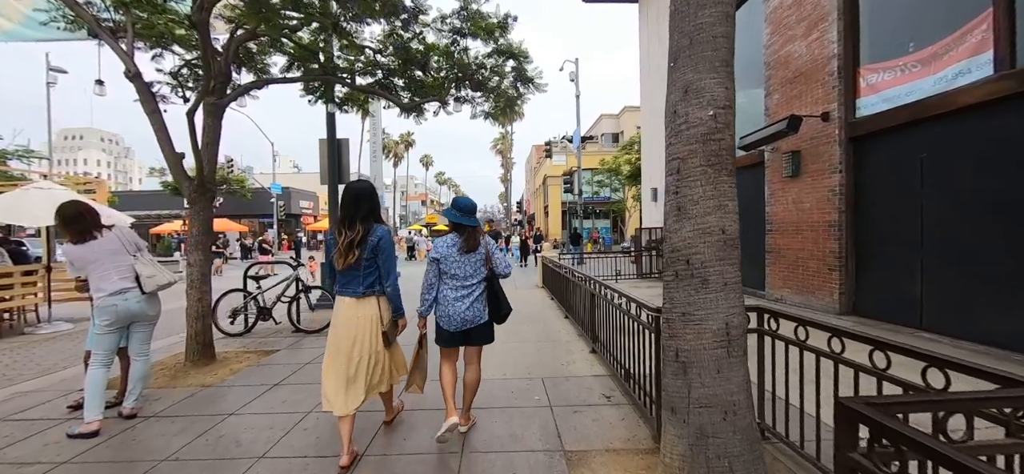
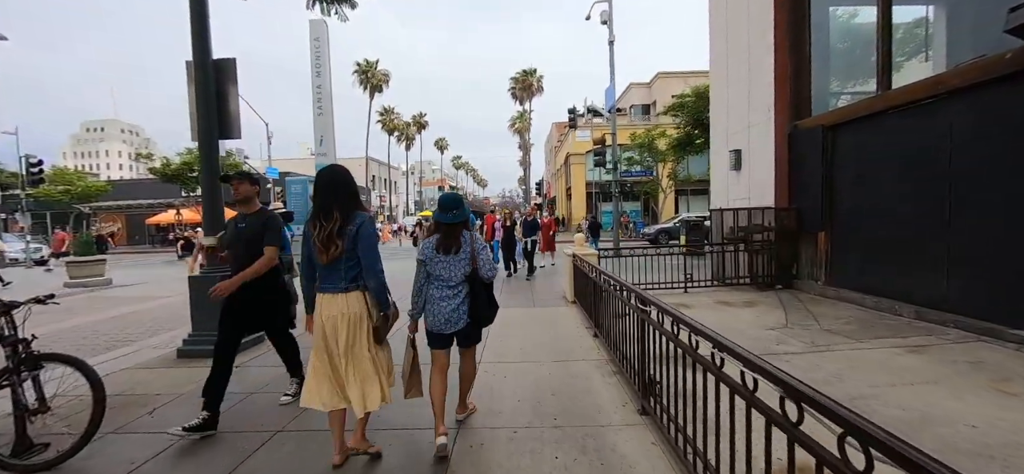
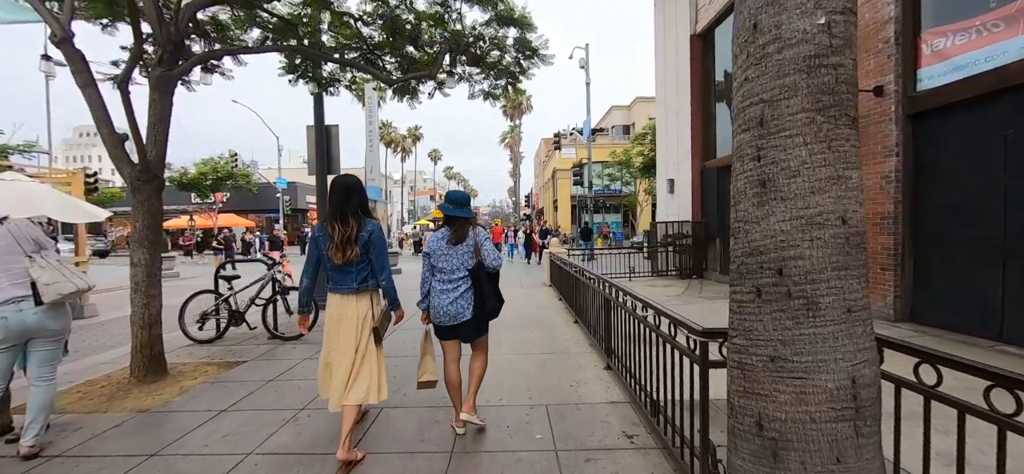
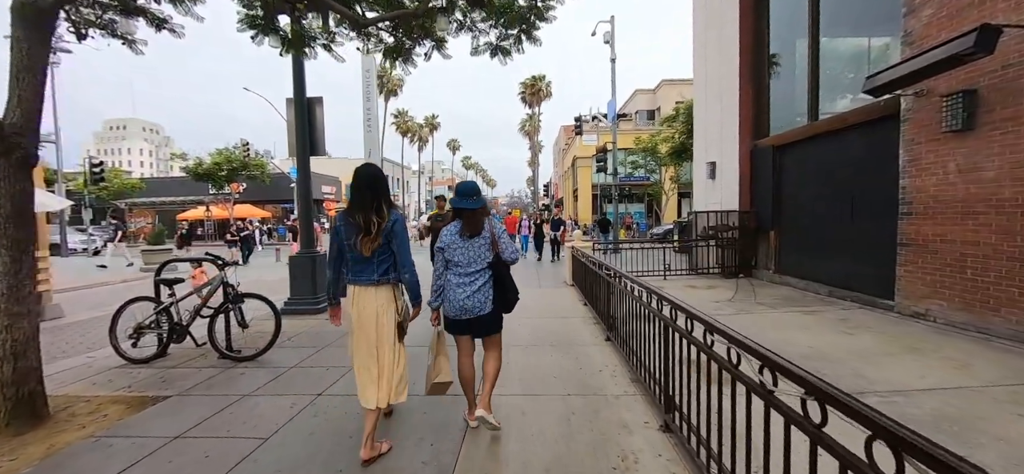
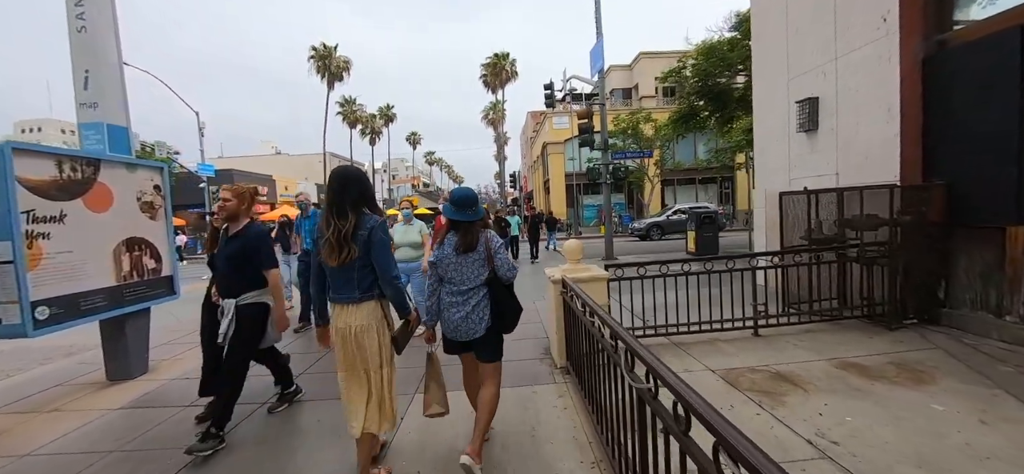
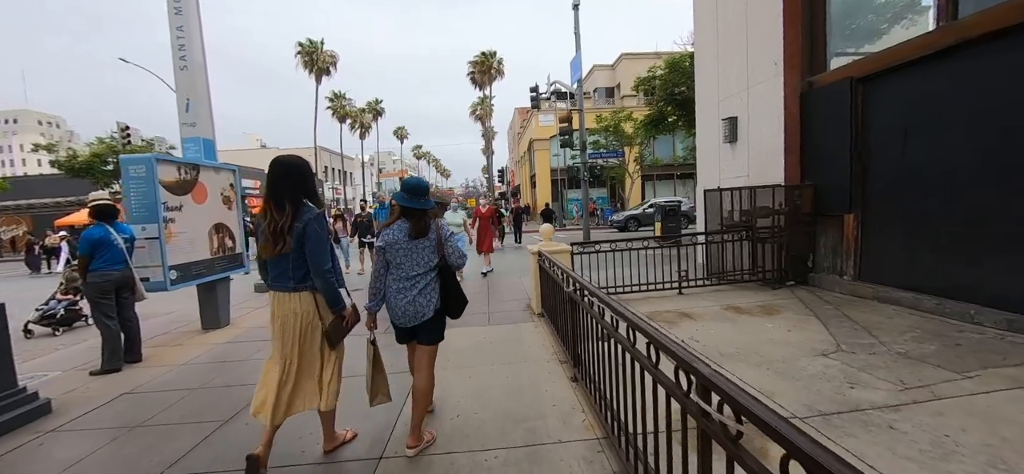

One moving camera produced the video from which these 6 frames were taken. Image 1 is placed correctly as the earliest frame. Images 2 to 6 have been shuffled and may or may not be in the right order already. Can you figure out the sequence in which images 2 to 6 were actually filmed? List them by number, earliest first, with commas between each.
3, 4, 2, 6, 5
